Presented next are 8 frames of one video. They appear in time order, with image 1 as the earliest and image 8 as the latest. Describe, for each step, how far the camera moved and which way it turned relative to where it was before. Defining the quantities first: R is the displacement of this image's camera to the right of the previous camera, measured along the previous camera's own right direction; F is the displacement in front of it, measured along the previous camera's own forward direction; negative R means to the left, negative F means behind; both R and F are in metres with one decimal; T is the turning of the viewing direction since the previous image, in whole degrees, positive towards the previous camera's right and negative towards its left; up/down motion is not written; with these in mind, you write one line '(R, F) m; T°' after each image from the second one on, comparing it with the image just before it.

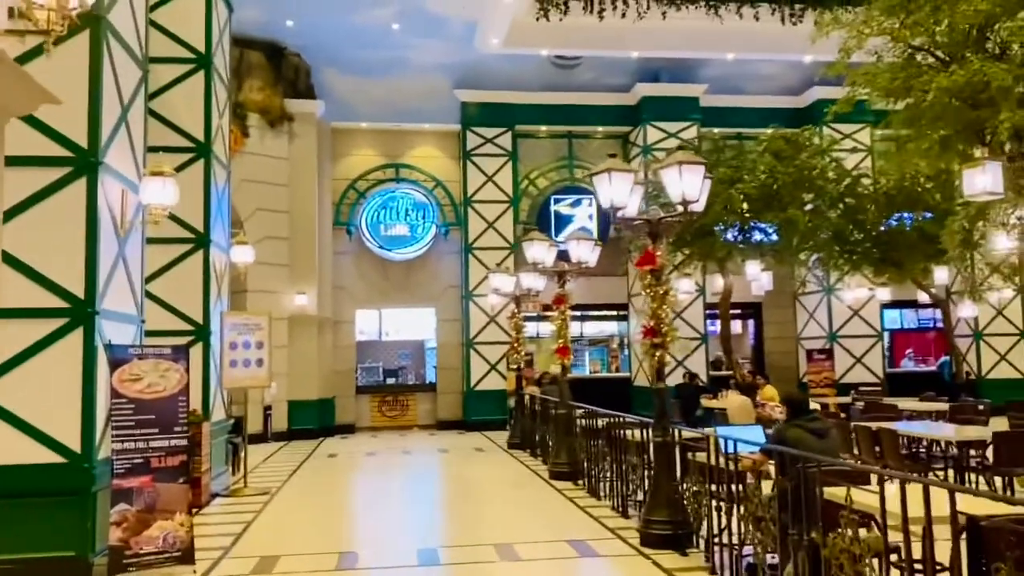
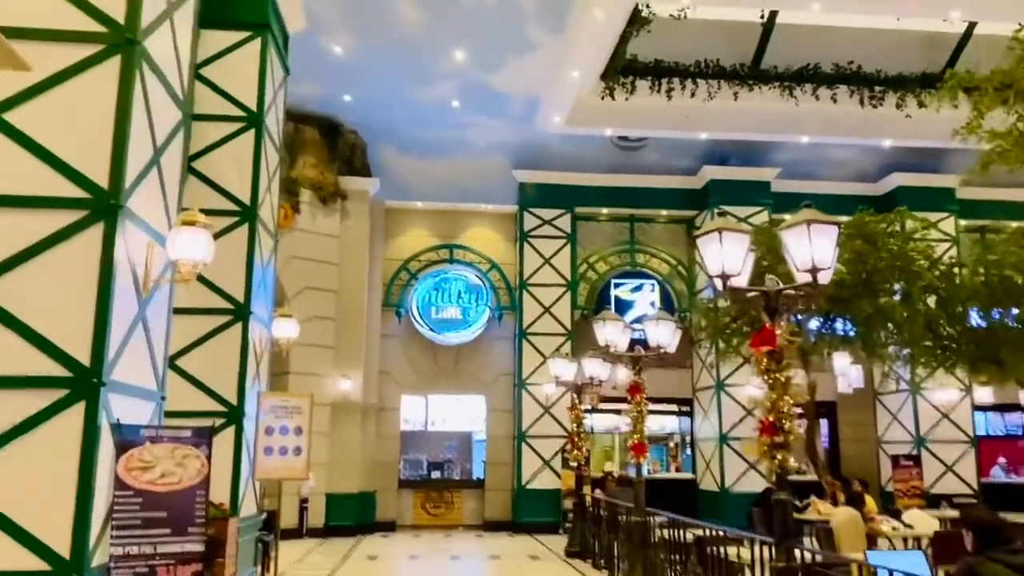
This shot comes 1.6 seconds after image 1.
(-0.3, +1.0) m; -3°
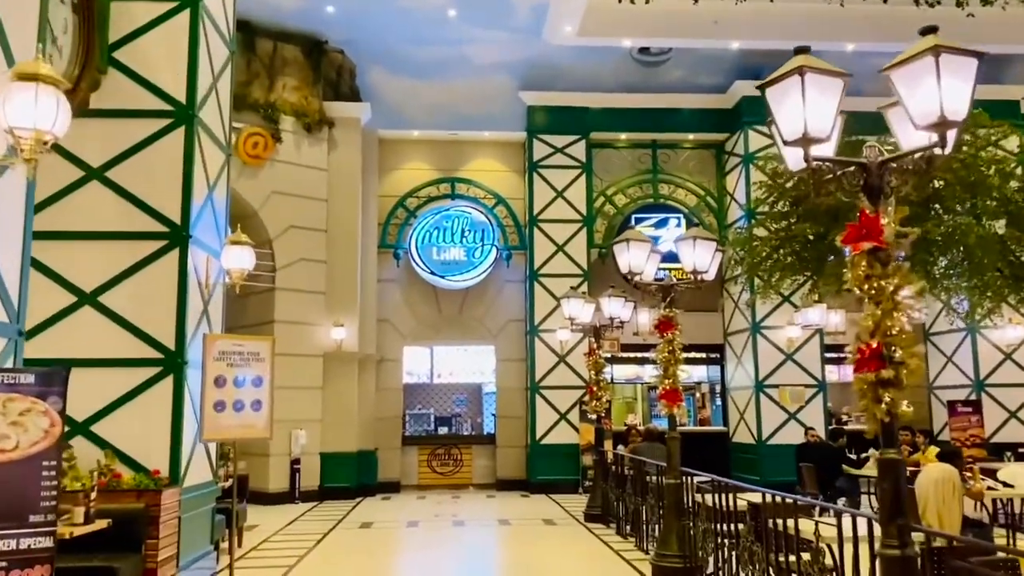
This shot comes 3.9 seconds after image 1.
(+0.1, +1.6) m; -1°
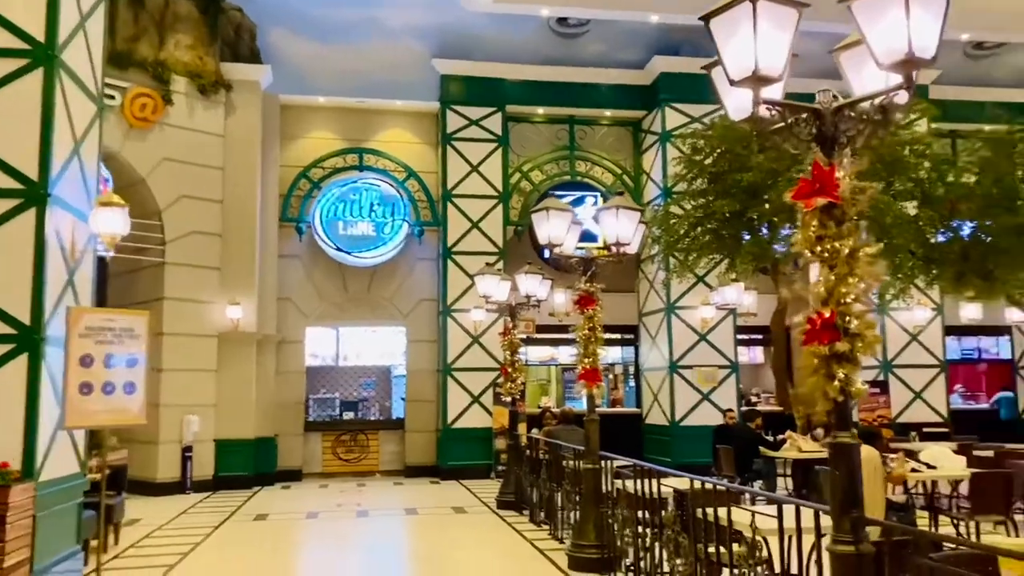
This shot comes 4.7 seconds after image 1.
(0.0, +0.6) m; +6°
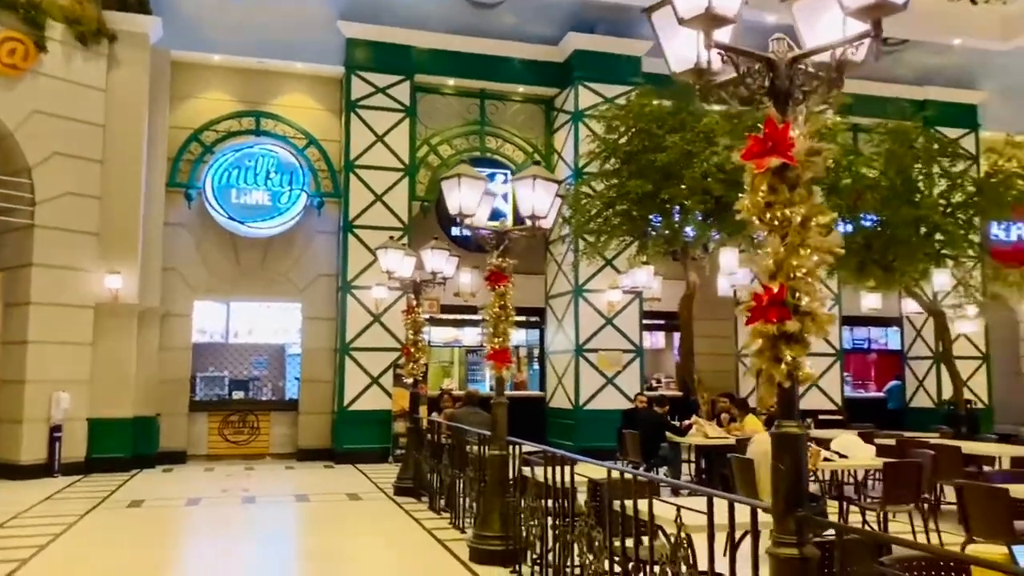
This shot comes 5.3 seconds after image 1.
(0.0, +0.5) m; +6°
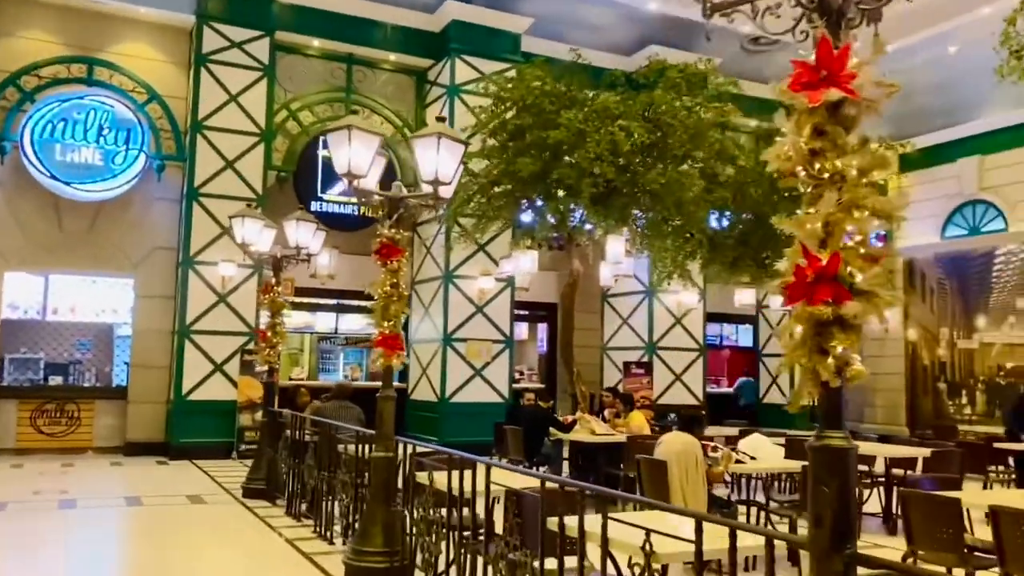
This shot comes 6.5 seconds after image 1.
(-0.3, +0.8) m; +10°
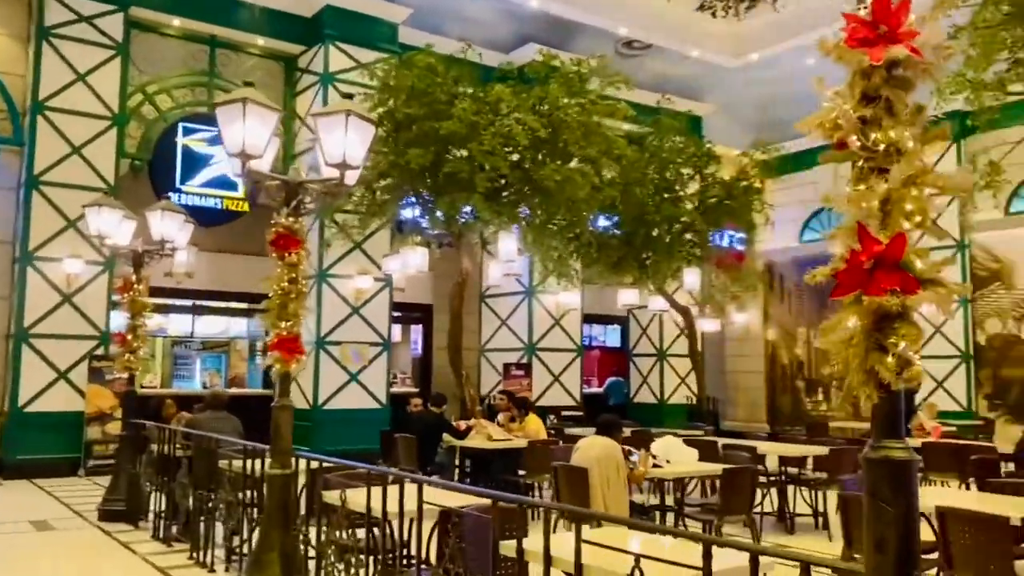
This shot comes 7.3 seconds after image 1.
(-0.3, +0.5) m; +9°
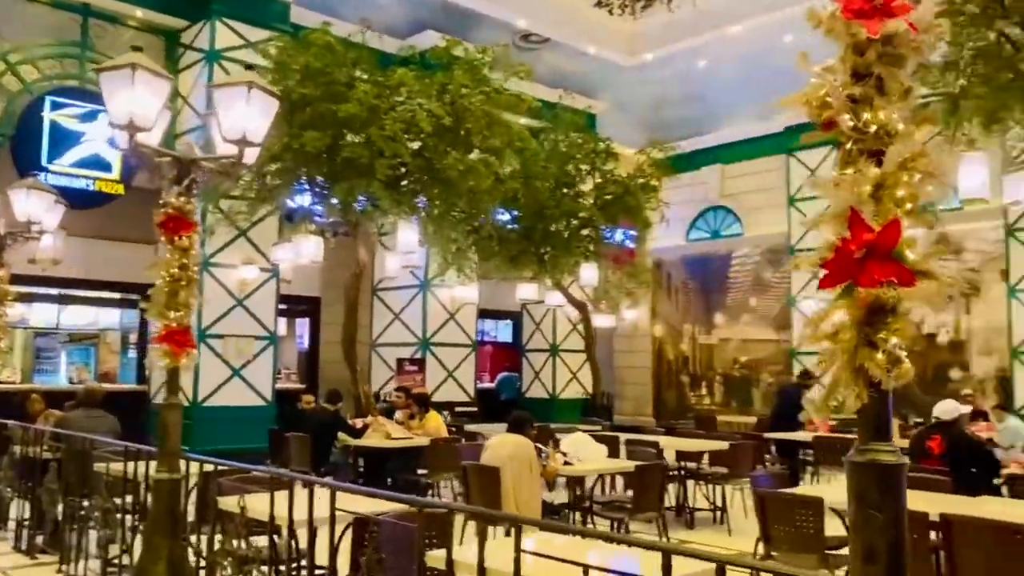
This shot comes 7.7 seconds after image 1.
(-0.2, +0.2) m; +8°
